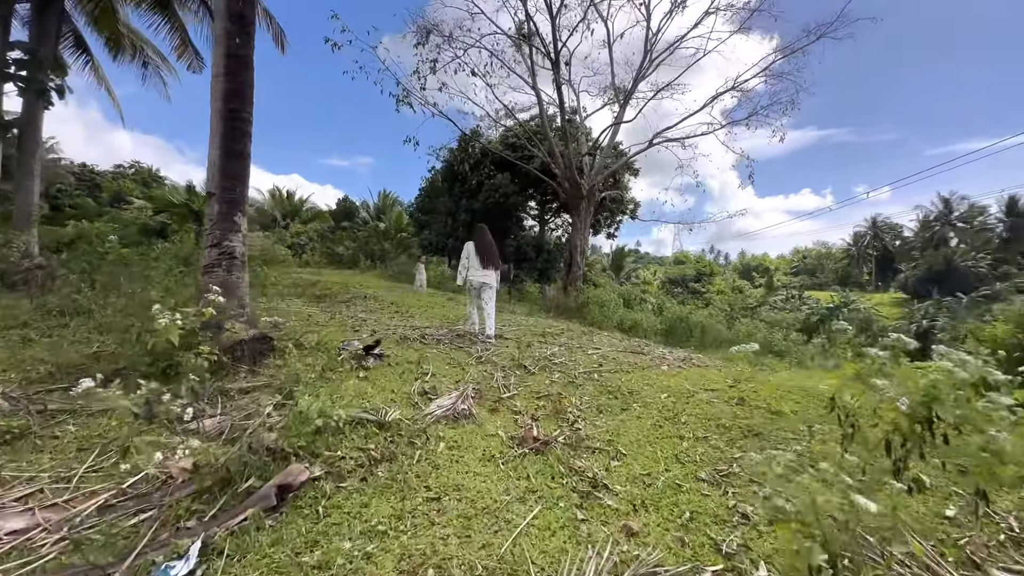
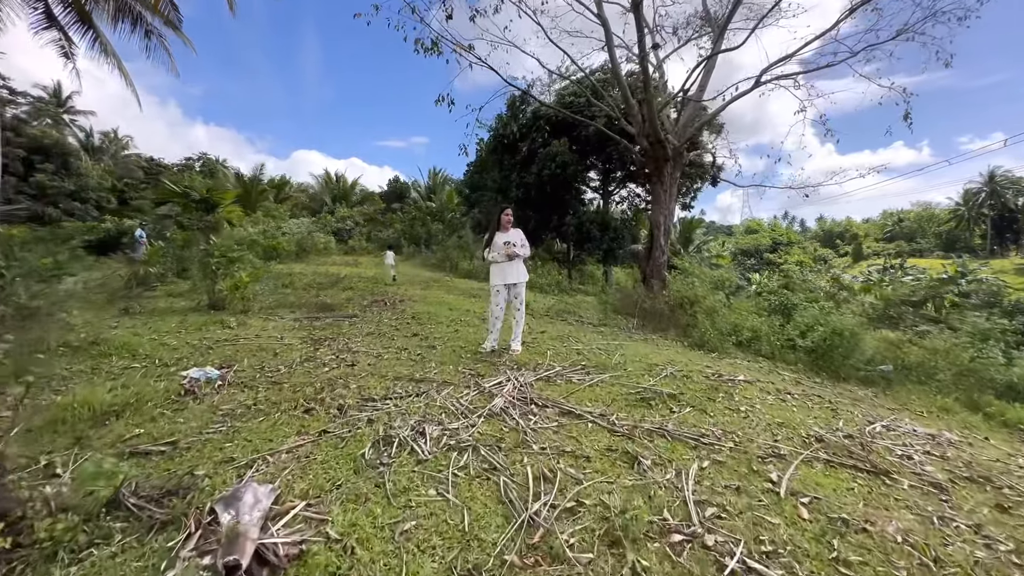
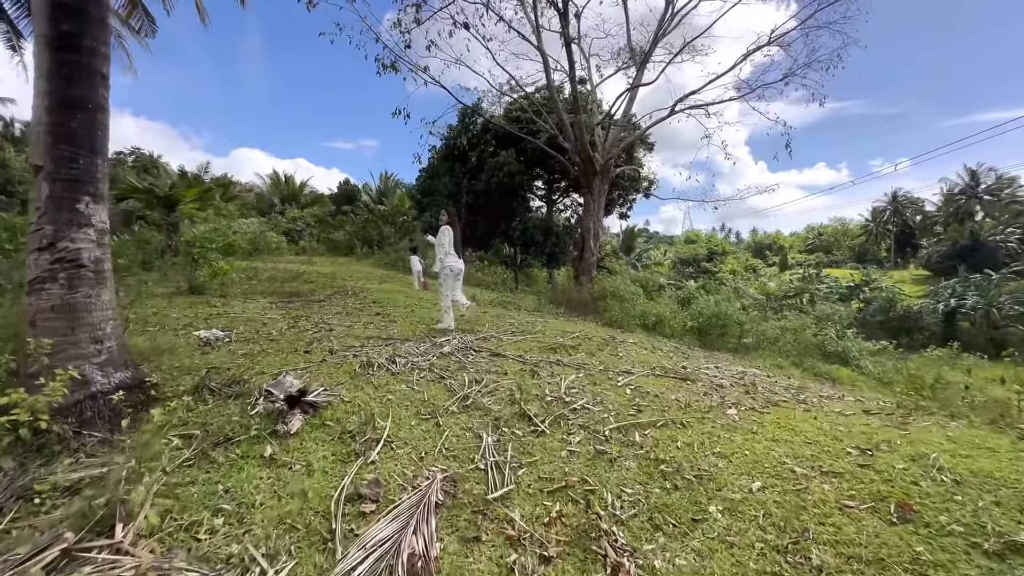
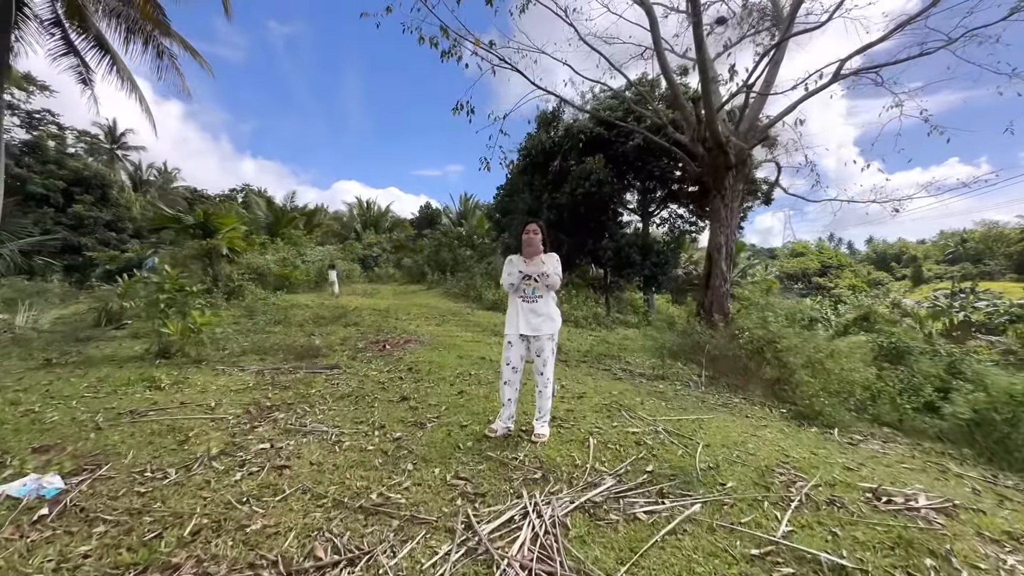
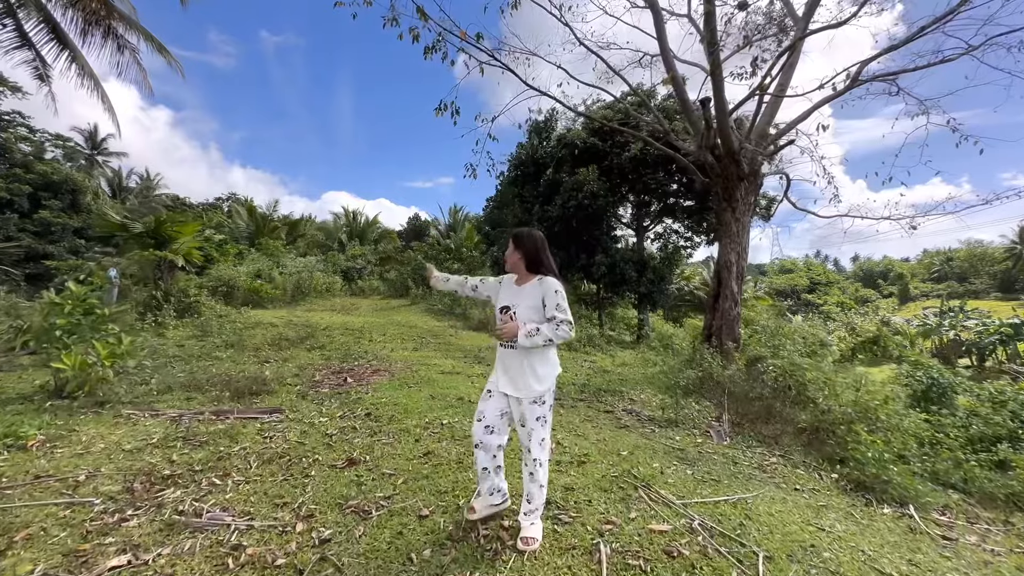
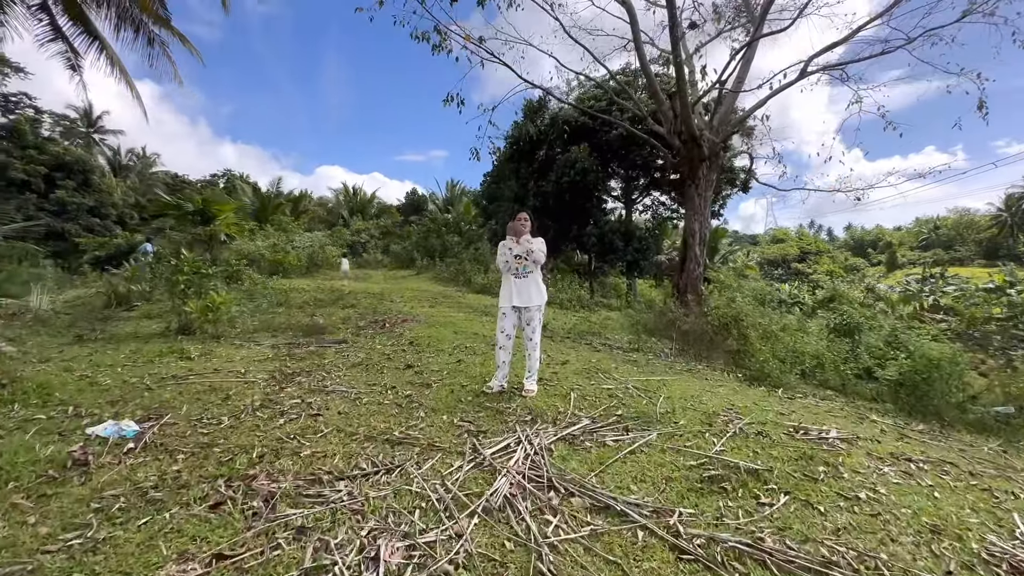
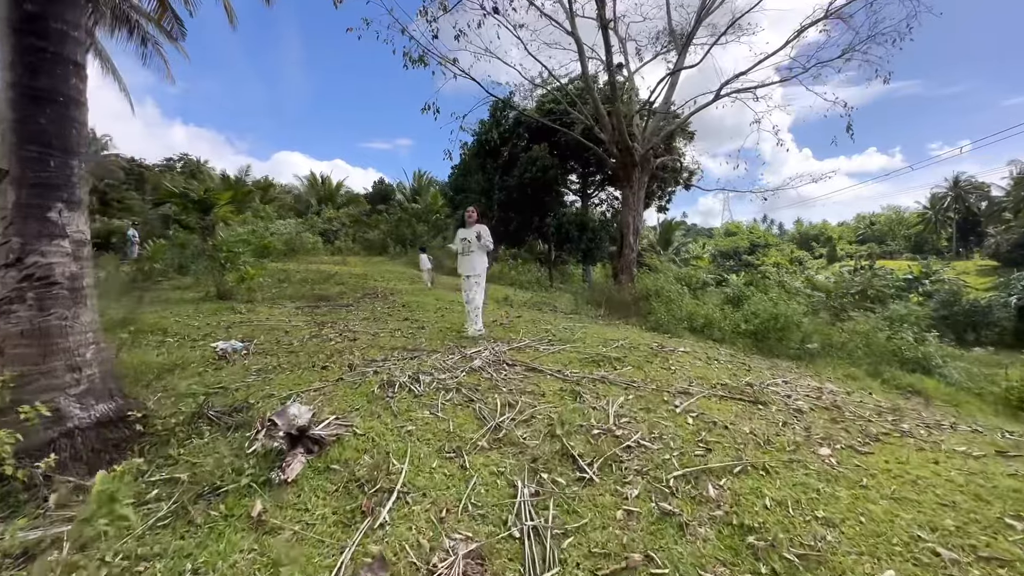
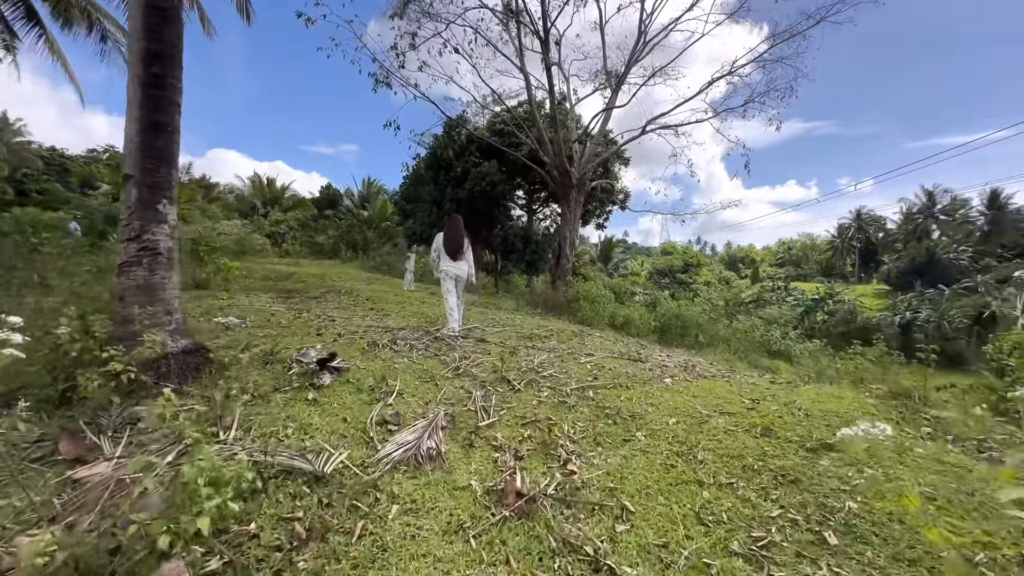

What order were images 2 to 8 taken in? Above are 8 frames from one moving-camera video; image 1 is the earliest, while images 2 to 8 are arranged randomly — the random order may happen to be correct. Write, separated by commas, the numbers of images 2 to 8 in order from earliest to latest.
8, 3, 7, 2, 6, 4, 5
